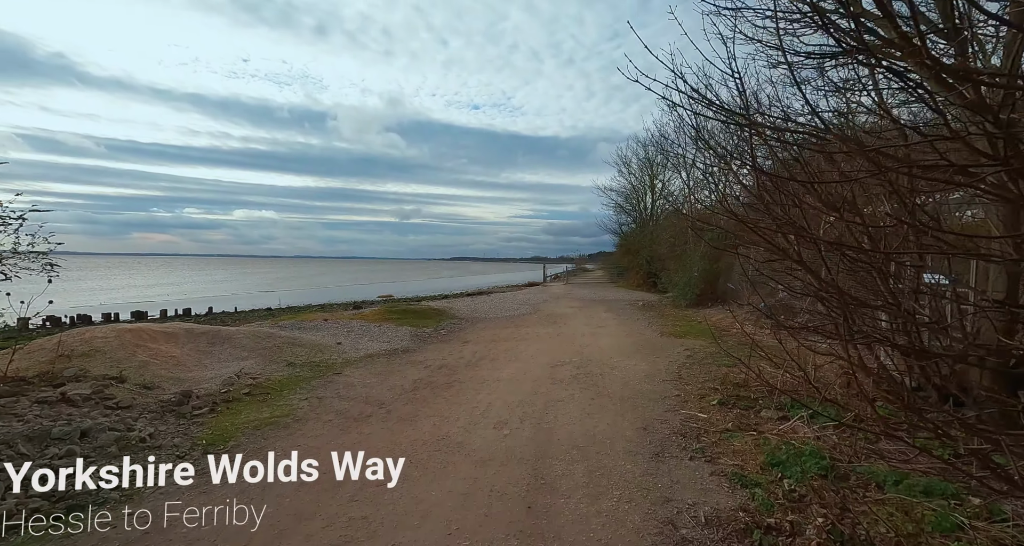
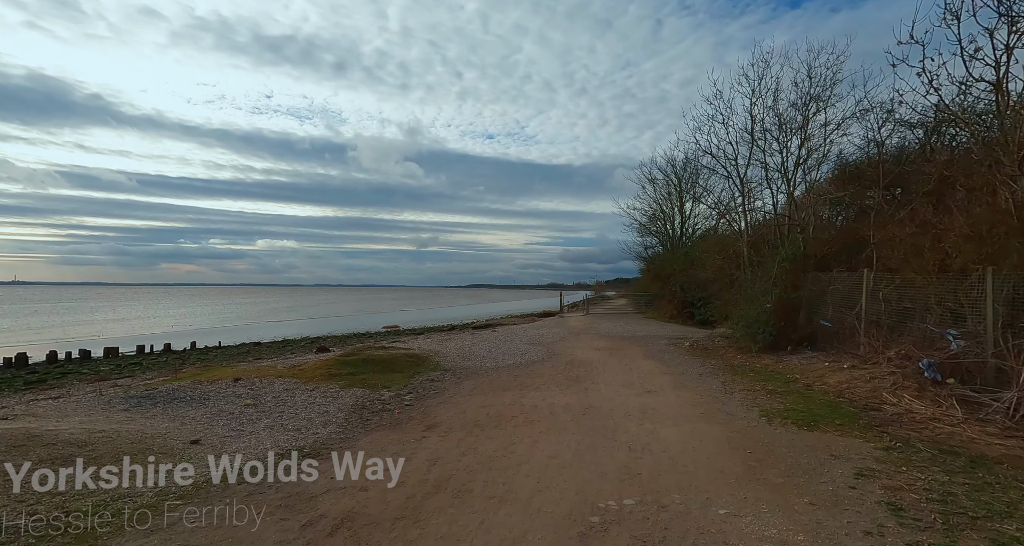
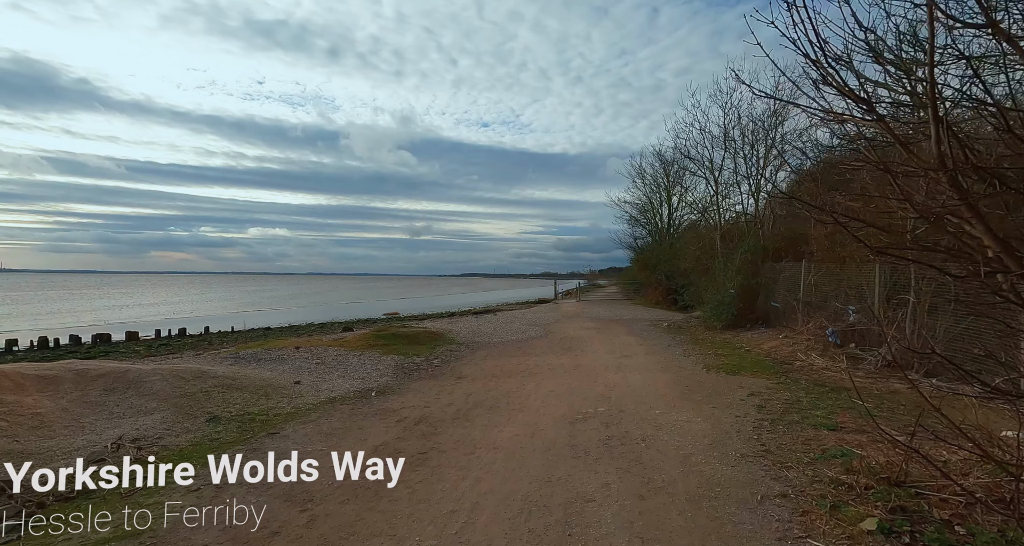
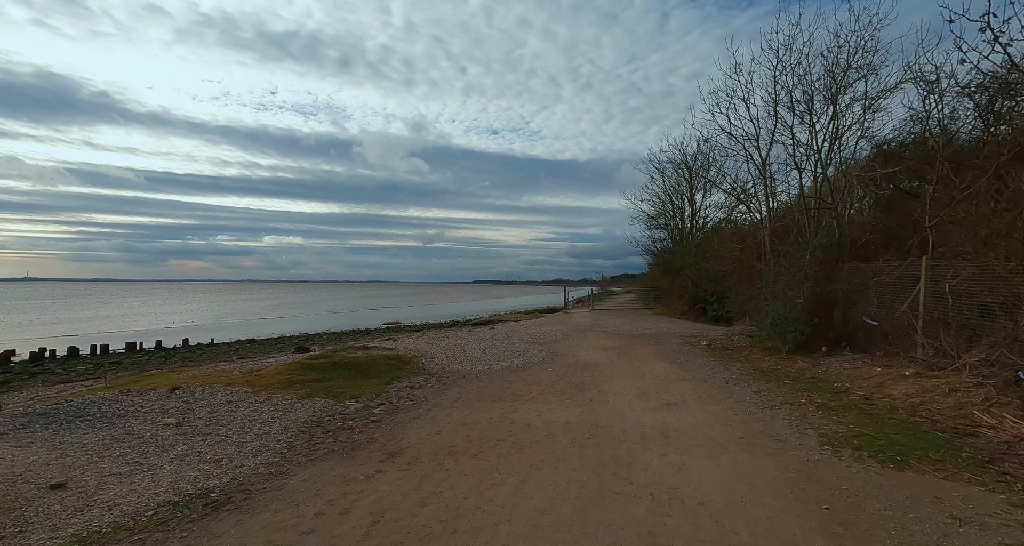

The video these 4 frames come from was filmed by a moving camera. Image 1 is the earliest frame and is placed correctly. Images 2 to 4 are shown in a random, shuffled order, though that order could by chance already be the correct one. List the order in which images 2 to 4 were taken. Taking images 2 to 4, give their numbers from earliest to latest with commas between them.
3, 2, 4
